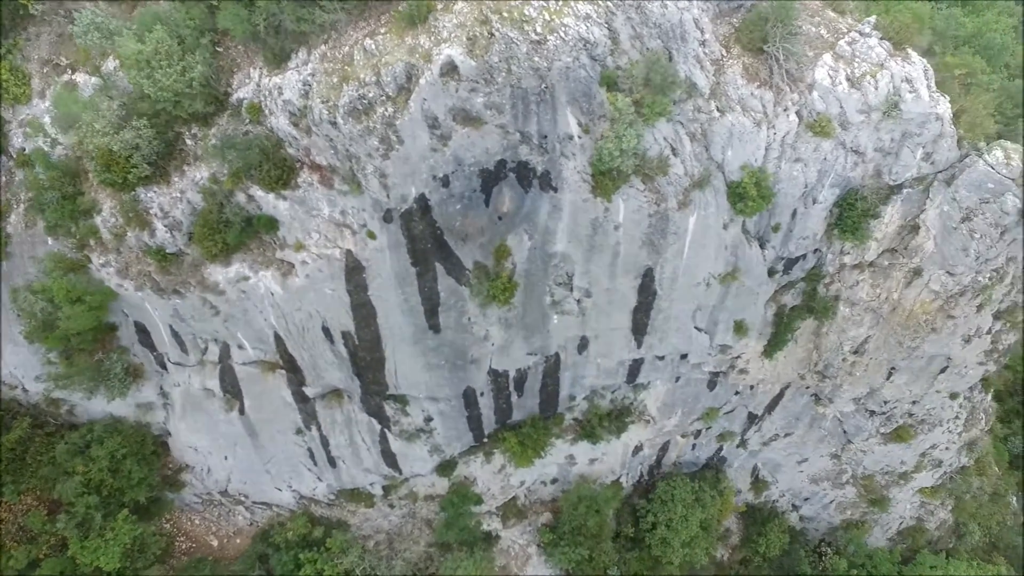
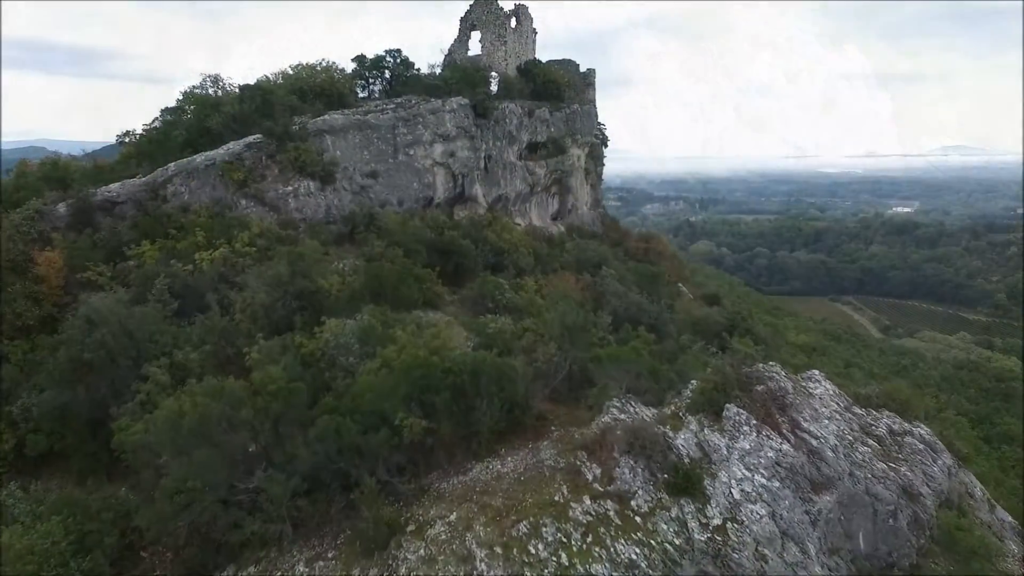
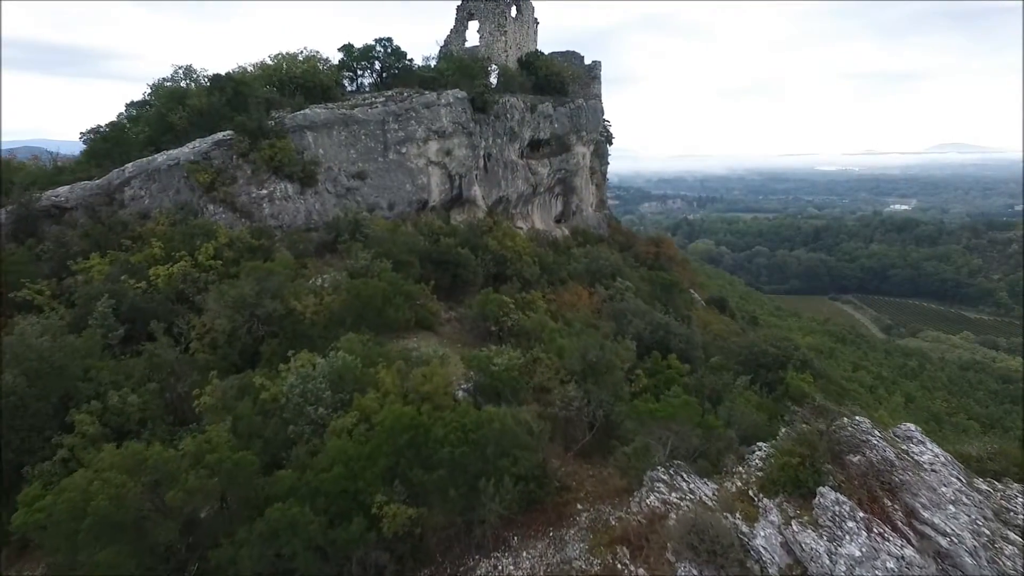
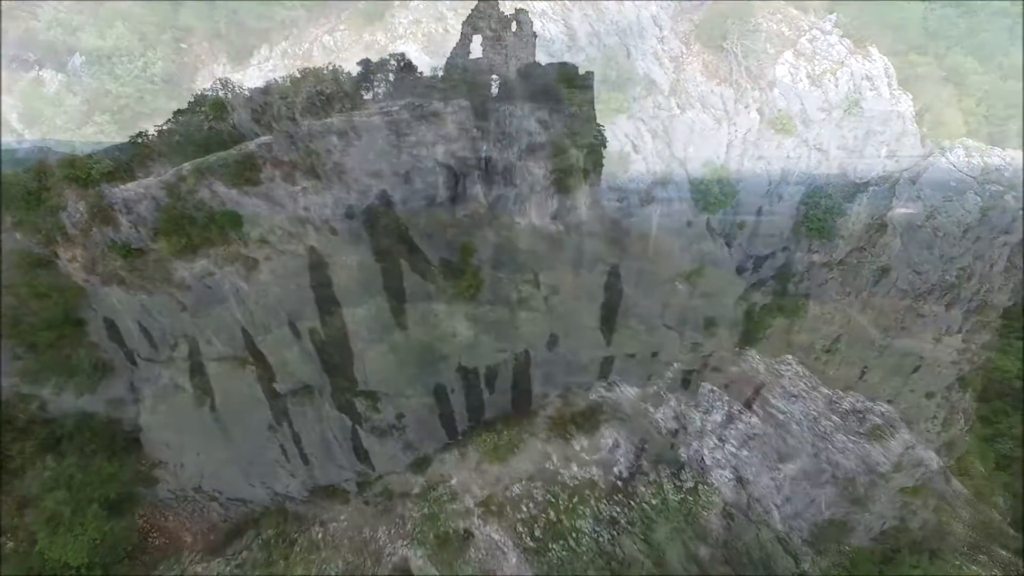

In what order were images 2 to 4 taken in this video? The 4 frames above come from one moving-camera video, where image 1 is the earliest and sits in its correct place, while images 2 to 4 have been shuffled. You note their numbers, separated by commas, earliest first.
4, 2, 3
